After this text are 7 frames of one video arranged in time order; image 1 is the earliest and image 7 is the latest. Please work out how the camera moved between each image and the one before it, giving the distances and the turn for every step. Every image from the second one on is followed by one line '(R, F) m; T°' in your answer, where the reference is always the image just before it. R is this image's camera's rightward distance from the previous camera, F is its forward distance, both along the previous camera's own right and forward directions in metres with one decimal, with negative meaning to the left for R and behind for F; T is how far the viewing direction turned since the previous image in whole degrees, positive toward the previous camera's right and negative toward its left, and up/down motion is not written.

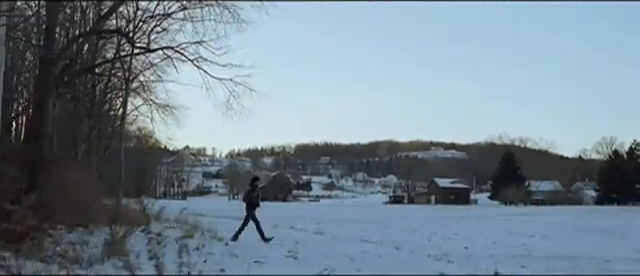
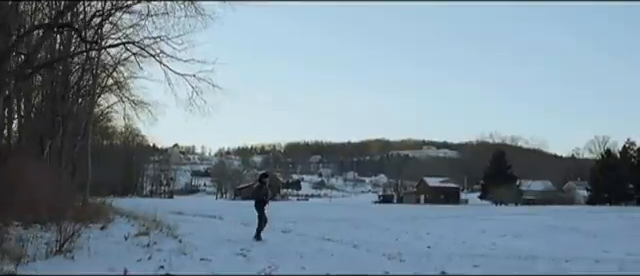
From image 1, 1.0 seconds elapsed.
(+1.4, +0.6) m; -1°
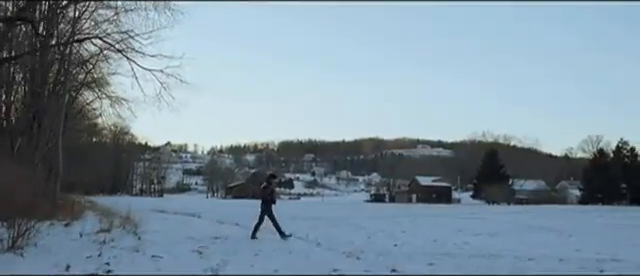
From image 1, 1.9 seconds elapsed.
(+1.2, +0.4) m; -1°
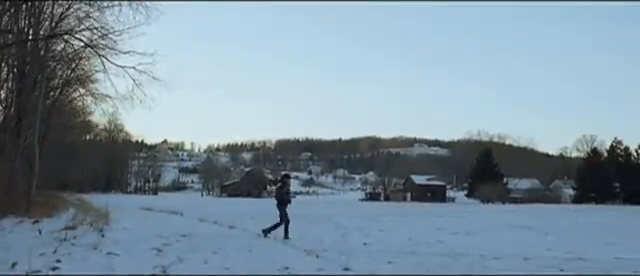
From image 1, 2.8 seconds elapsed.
(+1.2, -0.1) m; -1°
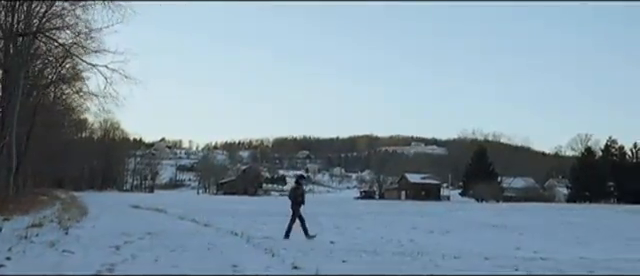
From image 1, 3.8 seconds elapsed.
(+1.3, -0.2) m; -1°
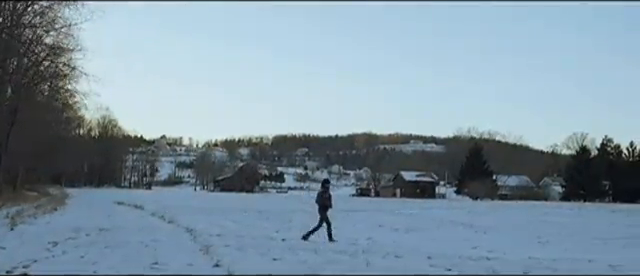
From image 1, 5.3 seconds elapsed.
(+1.5, -0.3) m; -1°
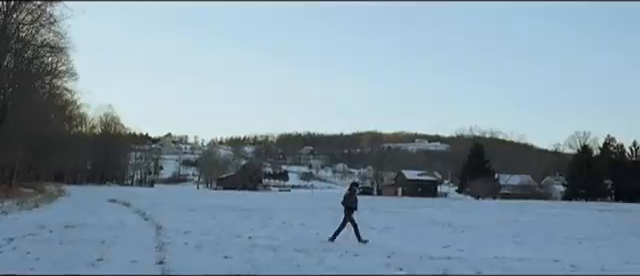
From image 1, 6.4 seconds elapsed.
(-0.8, -0.5) m; 0°
